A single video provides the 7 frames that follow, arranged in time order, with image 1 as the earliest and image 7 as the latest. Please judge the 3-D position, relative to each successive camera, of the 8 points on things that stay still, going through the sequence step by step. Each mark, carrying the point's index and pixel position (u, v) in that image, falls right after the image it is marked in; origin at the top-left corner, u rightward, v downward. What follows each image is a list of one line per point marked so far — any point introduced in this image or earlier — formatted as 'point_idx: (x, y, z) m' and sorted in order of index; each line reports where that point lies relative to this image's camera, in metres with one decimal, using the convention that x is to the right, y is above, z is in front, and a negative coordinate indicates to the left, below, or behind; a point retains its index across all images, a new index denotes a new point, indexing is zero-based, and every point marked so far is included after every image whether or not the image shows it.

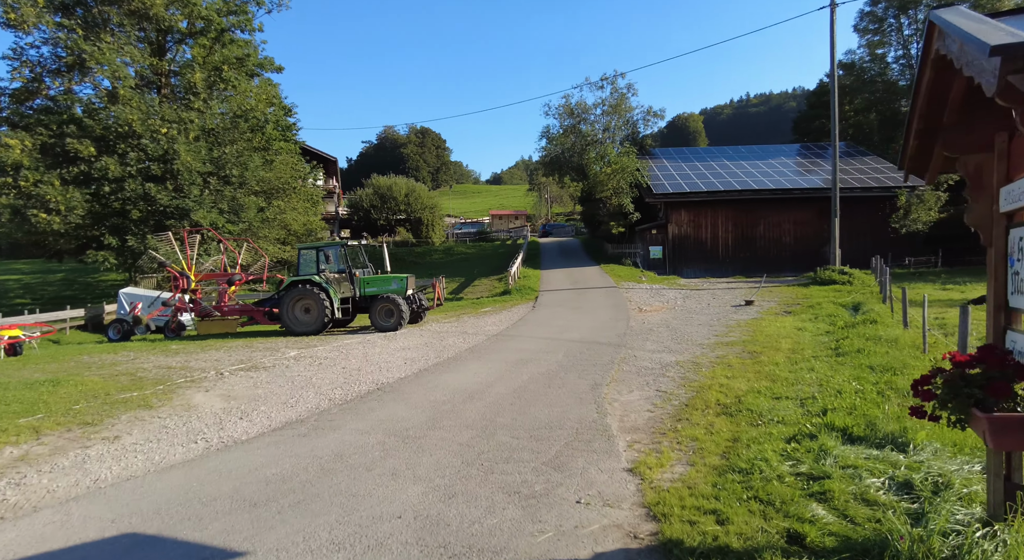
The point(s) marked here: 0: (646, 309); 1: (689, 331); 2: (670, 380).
0: (+3.7, -0.8, +15.3) m
1: (+3.6, -1.1, +11.3) m
2: (+1.9, -1.2, +6.6) m
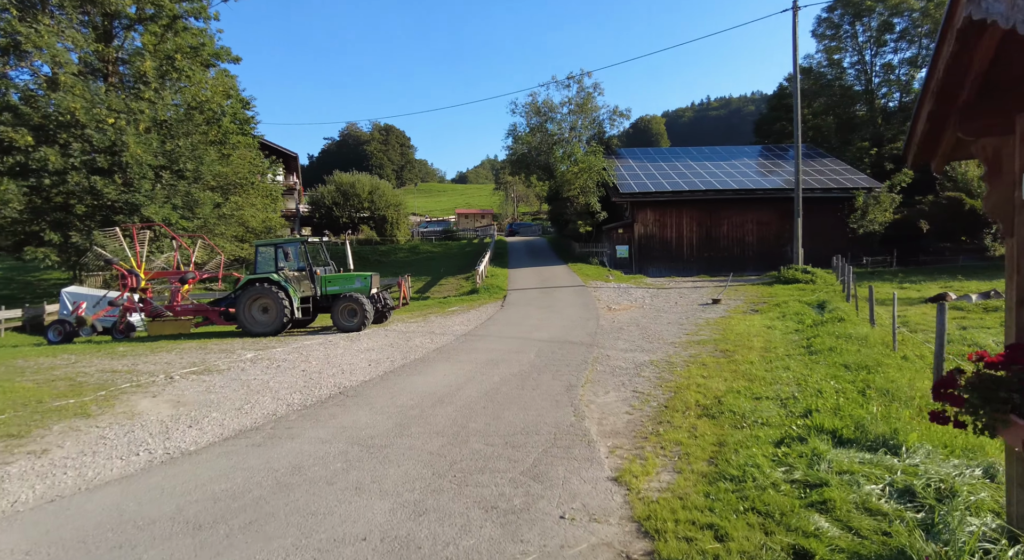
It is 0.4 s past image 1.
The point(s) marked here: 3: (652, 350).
0: (+2.9, -0.8, +15.2) m
1: (+3.0, -1.0, +11.2) m
2: (+1.6, -1.2, +6.5) m
3: (+2.3, -1.1, +8.8) m
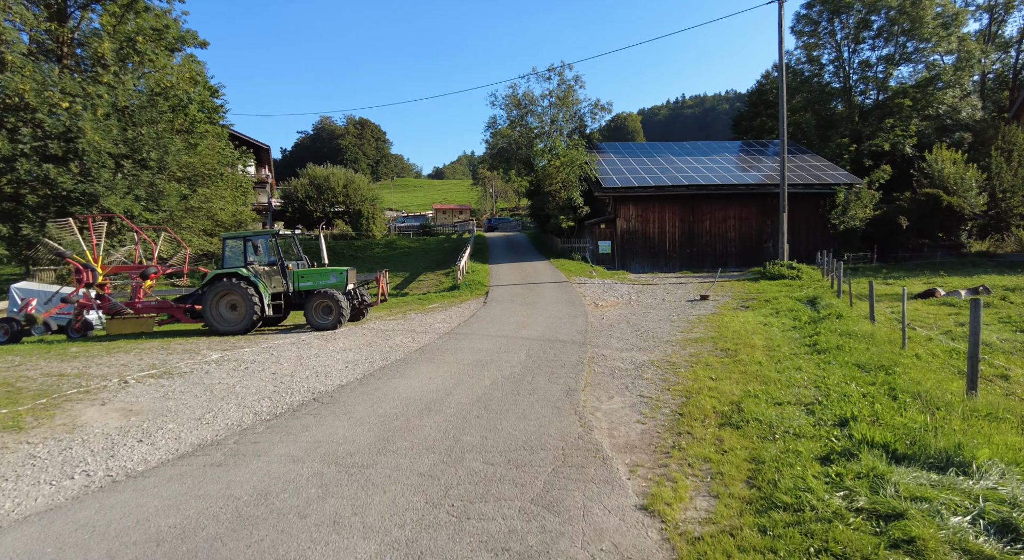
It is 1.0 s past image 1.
0: (+2.4, -0.6, +14.8) m
1: (+2.7, -0.9, +10.8) m
2: (+1.5, -1.1, +6.0) m
3: (+2.1, -1.0, +8.3) m
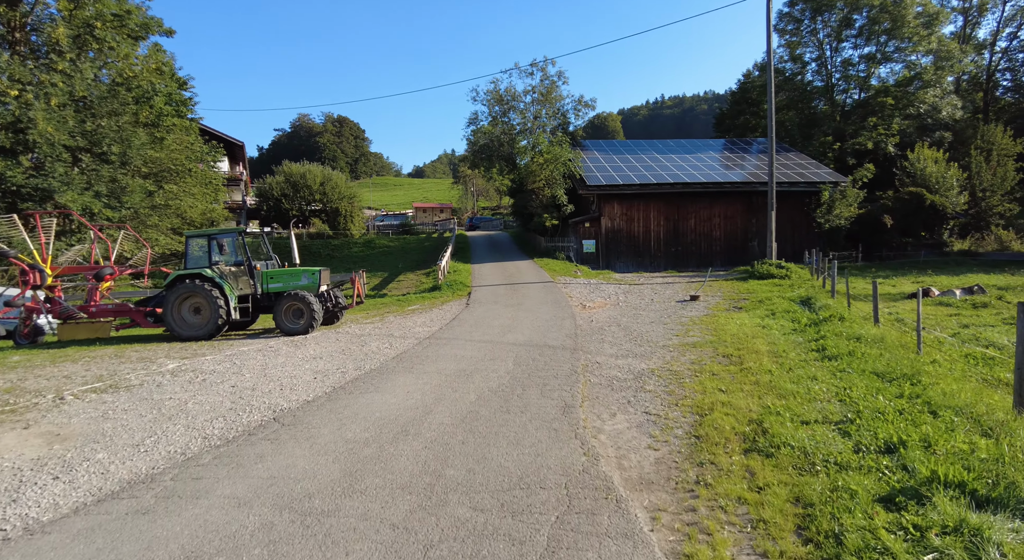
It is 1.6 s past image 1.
0: (+2.0, -0.6, +14.2) m
1: (+2.5, -0.9, +10.2) m
2: (+1.4, -1.1, +5.4) m
3: (+1.9, -1.1, +7.7) m
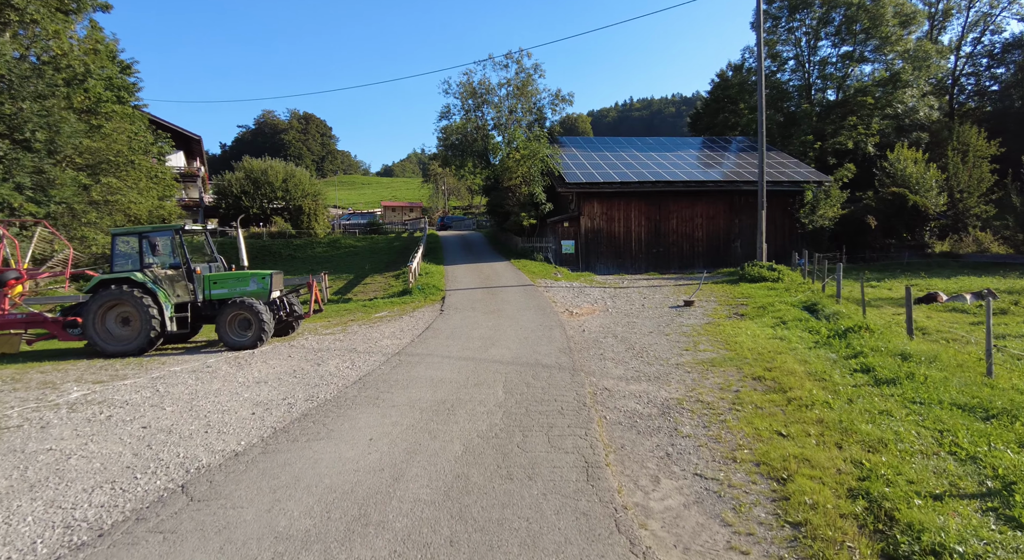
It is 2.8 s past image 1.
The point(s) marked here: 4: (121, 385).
0: (+1.5, -0.7, +12.9) m
1: (+2.2, -1.0, +9.0) m
2: (+1.4, -1.2, +4.1) m
3: (+1.8, -1.1, +6.5) m
4: (-5.1, -1.4, +7.1) m
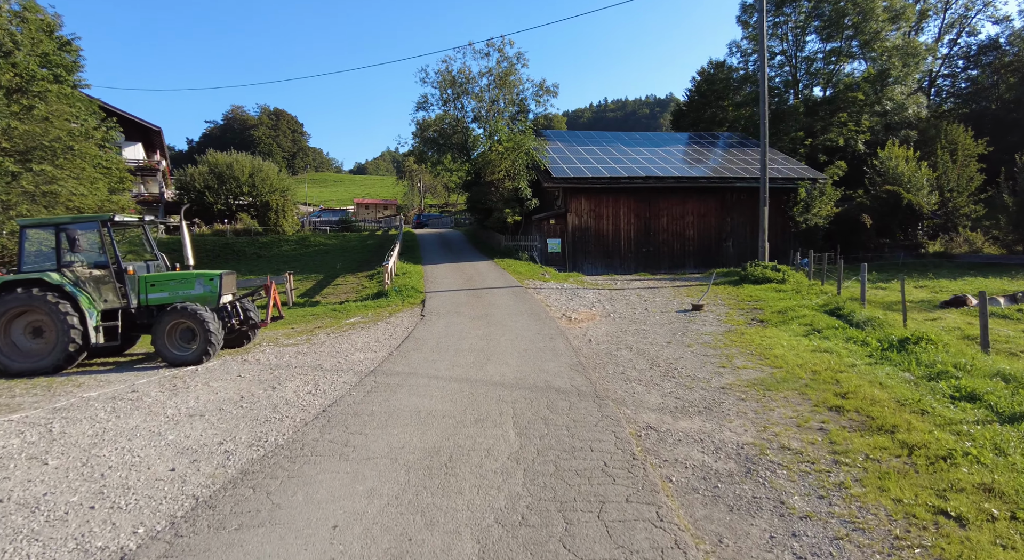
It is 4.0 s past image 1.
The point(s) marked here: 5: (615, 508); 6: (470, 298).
0: (+1.3, -0.8, +11.5) m
1: (+2.2, -1.1, +7.6) m
2: (+1.6, -1.3, +2.7) m
3: (+1.9, -1.2, +5.1) m
4: (-5.1, -1.4, +5.4) m
5: (+0.6, -1.3, +3.1) m
6: (-1.1, -0.5, +13.8) m
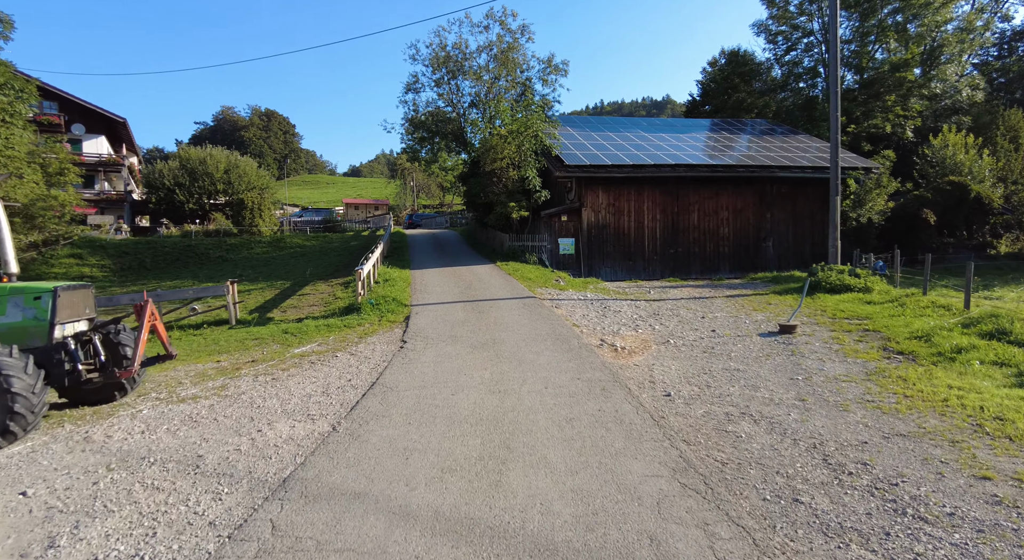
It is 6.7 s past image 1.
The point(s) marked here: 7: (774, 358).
0: (+1.6, -0.9, +8.0) m
1: (+2.5, -1.2, +4.1) m
2: (+2.0, -1.4, -0.9) m
3: (+2.2, -1.3, +1.6) m
4: (-4.7, -1.6, +1.8) m
5: (+0.9, -1.4, -0.4) m
6: (-0.8, -0.7, +10.3) m
7: (+3.4, -1.0, +6.9) m
